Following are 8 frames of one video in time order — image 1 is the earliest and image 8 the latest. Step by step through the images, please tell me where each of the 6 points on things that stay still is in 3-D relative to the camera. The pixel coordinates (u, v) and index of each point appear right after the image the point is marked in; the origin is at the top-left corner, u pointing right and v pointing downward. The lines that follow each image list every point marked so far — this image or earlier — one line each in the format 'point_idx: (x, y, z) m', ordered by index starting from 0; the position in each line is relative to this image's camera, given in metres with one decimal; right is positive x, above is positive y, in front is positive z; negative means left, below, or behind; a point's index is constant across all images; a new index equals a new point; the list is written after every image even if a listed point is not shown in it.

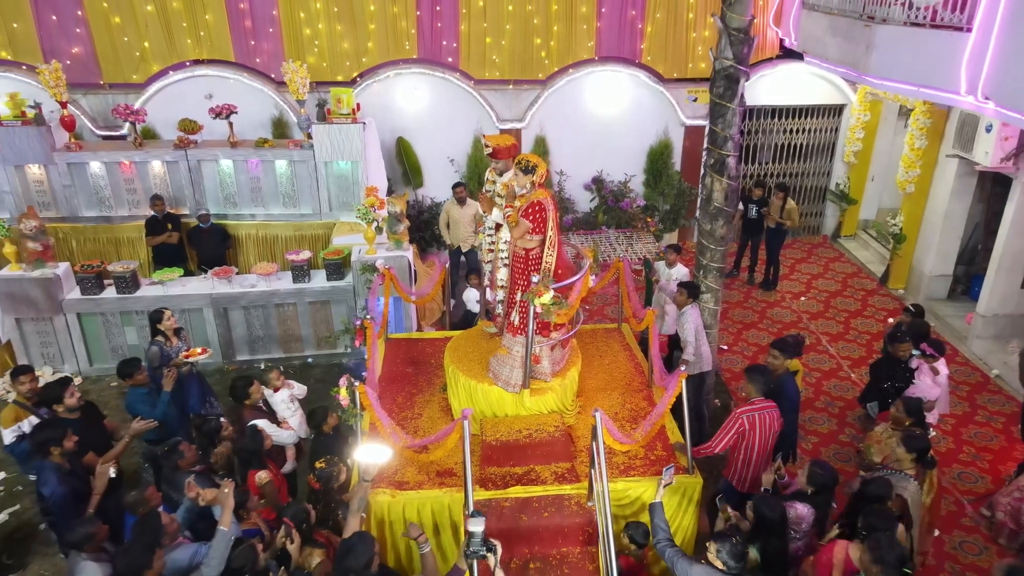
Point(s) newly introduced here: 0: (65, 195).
0: (-4.6, +1.0, +7.5) m
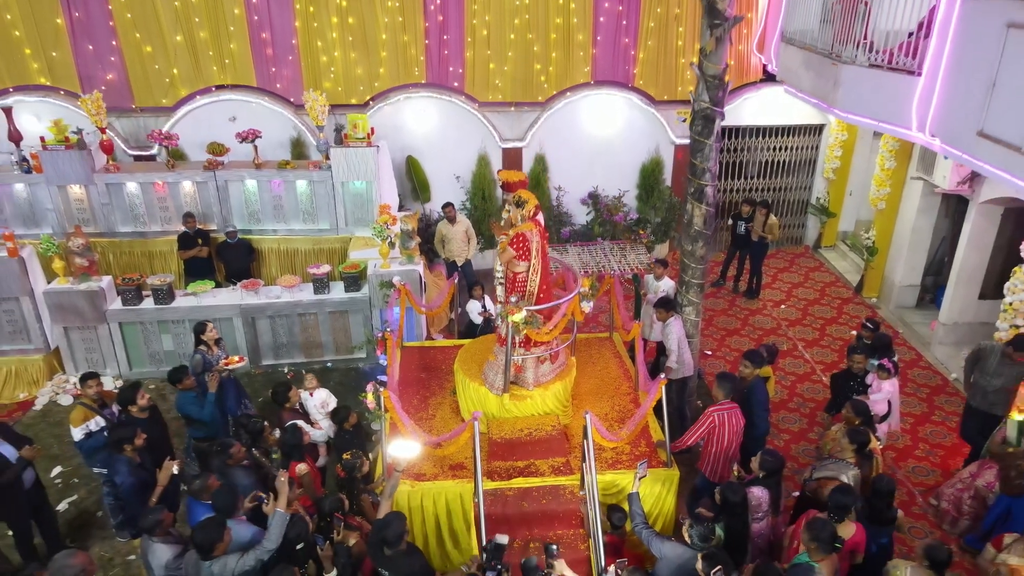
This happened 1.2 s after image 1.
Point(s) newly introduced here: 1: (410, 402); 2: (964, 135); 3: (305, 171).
0: (-4.6, +0.9, +8.2) m
1: (-0.8, -0.9, +5.6) m
2: (+3.3, +1.1, +5.2) m
3: (-2.3, +1.3, +8.1) m
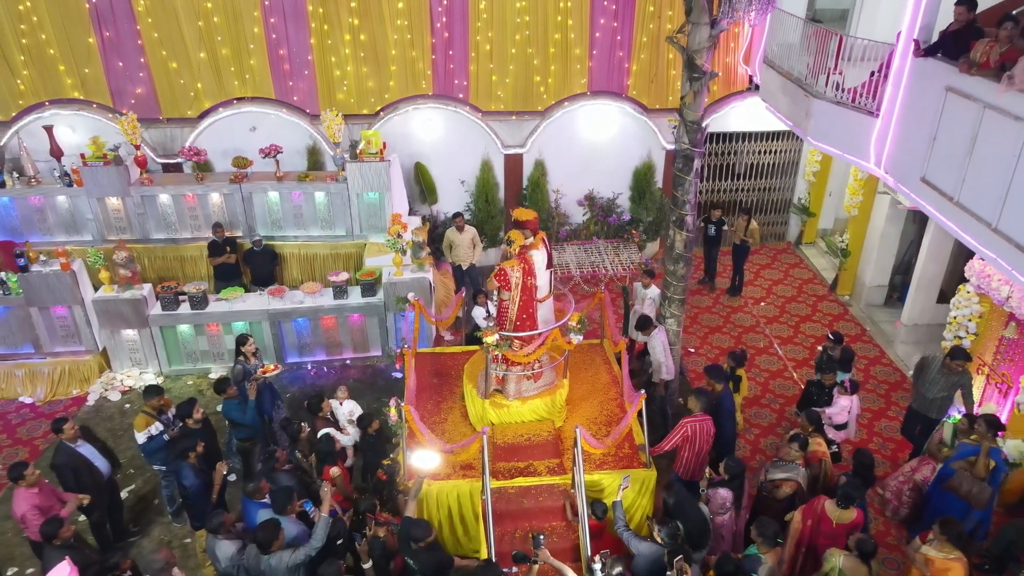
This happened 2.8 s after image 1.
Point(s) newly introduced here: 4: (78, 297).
0: (-4.6, +0.8, +8.9) m
1: (-0.8, -1.0, +6.4) m
2: (+3.3, +0.9, +6.0) m
3: (-2.3, +1.3, +8.8) m
4: (-4.6, -0.1, +7.7) m
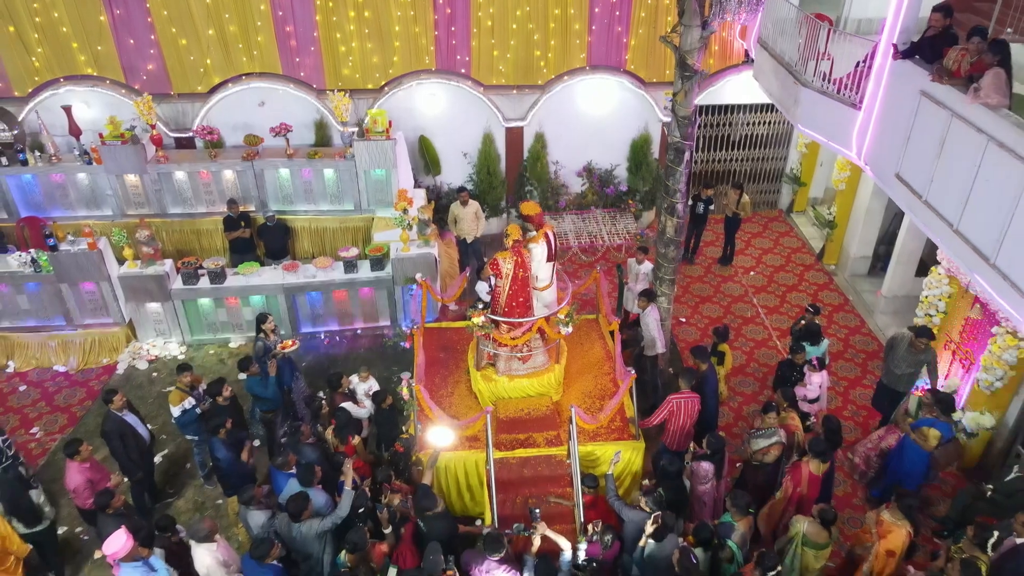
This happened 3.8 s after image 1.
0: (-4.5, +1.2, +9.3) m
1: (-0.8, -0.9, +7.0) m
2: (+3.3, +1.0, +6.4) m
3: (-2.3, +1.6, +9.2) m
4: (-4.6, +0.2, +8.2) m
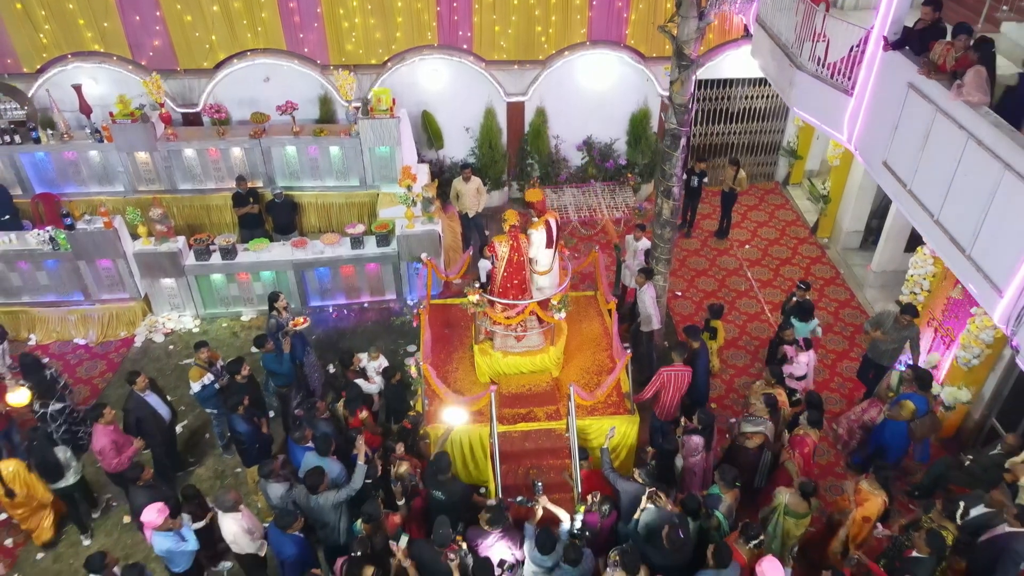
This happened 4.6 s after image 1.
0: (-4.5, +1.5, +9.5) m
1: (-0.7, -0.7, +7.3) m
2: (+3.3, +1.2, +6.6) m
3: (-2.3, +1.9, +9.4) m
4: (-4.6, +0.4, +8.5) m
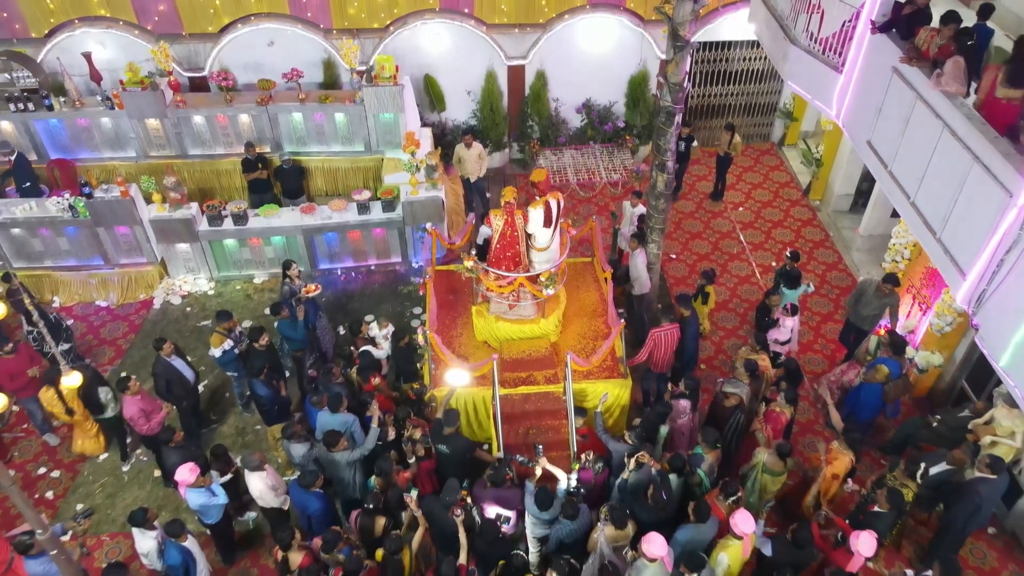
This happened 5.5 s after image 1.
0: (-4.5, +2.0, +9.8) m
1: (-0.7, -0.4, +7.8) m
2: (+3.3, +1.4, +6.9) m
3: (-2.2, +2.4, +9.6) m
4: (-4.6, +0.9, +8.9) m
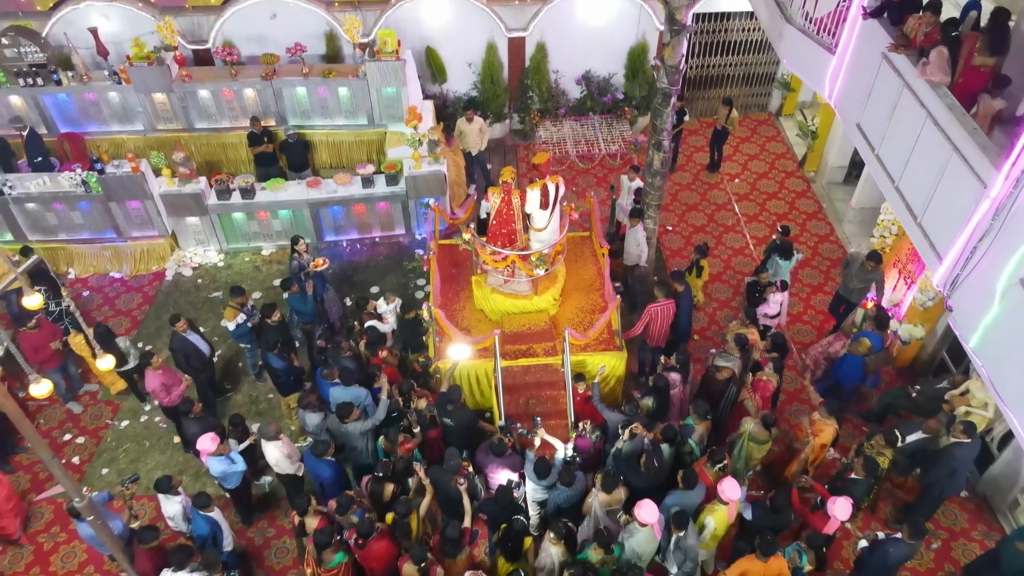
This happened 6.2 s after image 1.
0: (-4.5, +2.4, +10.0) m
1: (-0.7, -0.1, +8.1) m
2: (+3.3, +1.7, +7.1) m
3: (-2.2, +2.8, +9.8) m
4: (-4.6, +1.2, +9.1) m
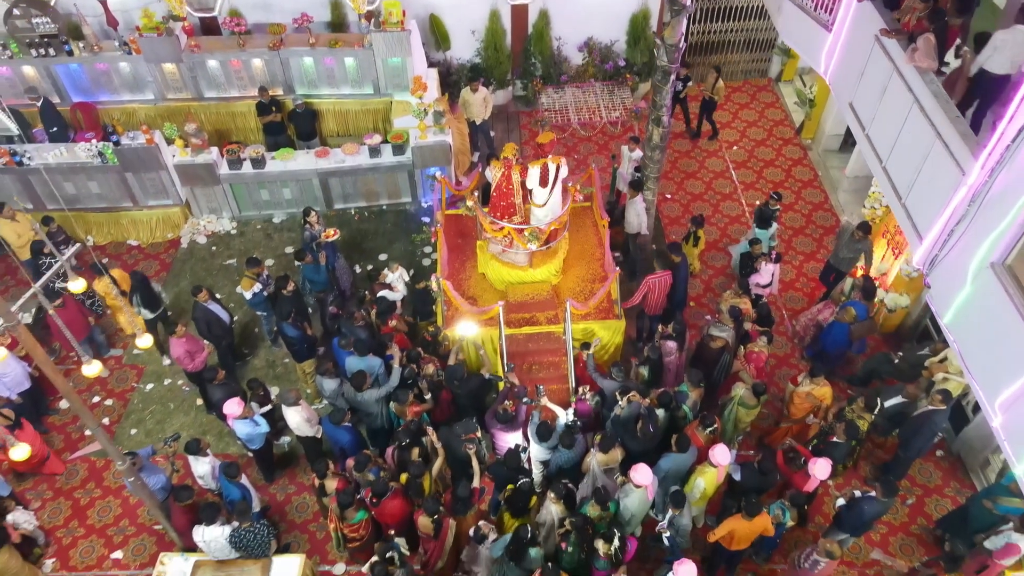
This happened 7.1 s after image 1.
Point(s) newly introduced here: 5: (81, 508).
0: (-4.5, +2.9, +10.2) m
1: (-0.7, +0.3, +8.5) m
2: (+3.3, +1.9, +7.3) m
3: (-2.2, +3.3, +9.9) m
4: (-4.5, +1.6, +9.4) m
5: (-4.4, -2.2, +7.4) m
